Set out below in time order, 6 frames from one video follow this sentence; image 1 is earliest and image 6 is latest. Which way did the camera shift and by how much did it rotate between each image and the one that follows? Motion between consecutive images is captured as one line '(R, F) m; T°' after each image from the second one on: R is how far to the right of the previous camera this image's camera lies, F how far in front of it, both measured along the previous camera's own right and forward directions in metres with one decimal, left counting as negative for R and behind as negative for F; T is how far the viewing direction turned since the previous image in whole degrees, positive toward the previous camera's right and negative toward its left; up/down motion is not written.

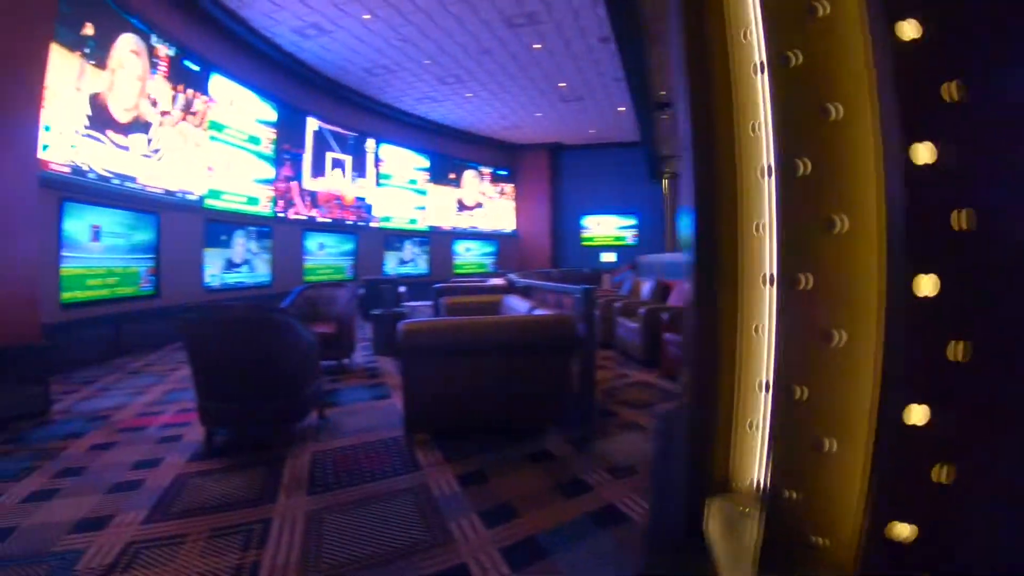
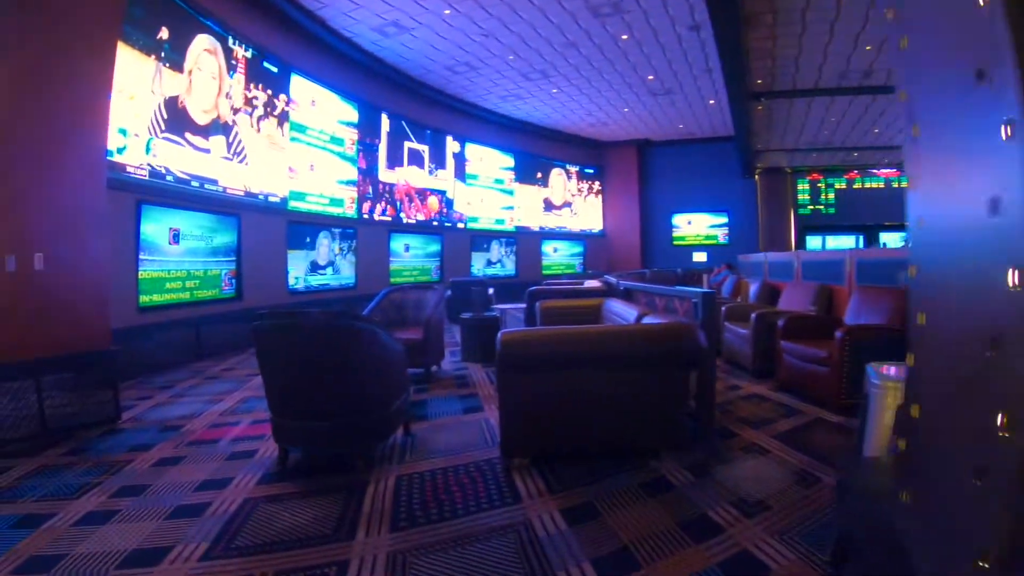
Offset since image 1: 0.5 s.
(-0.1, +0.3) m; -5°
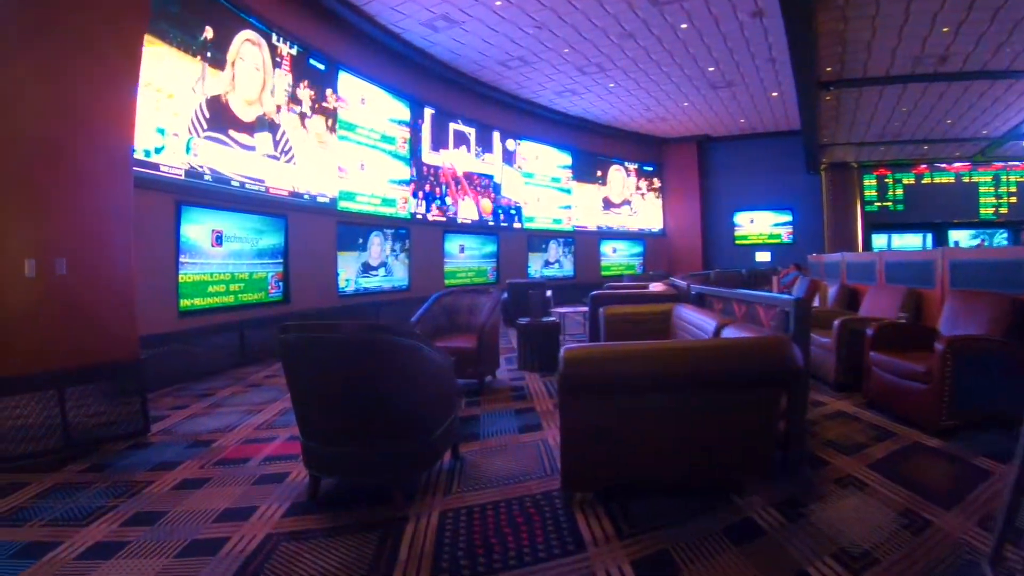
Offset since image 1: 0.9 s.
(0.0, +0.3) m; -3°
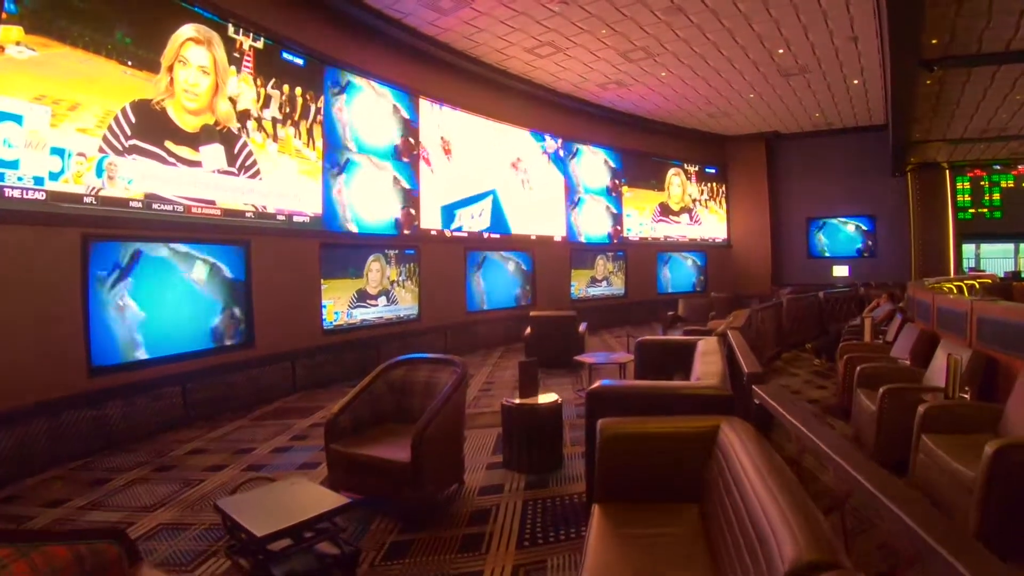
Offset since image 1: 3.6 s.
(+0.3, +1.3) m; -4°
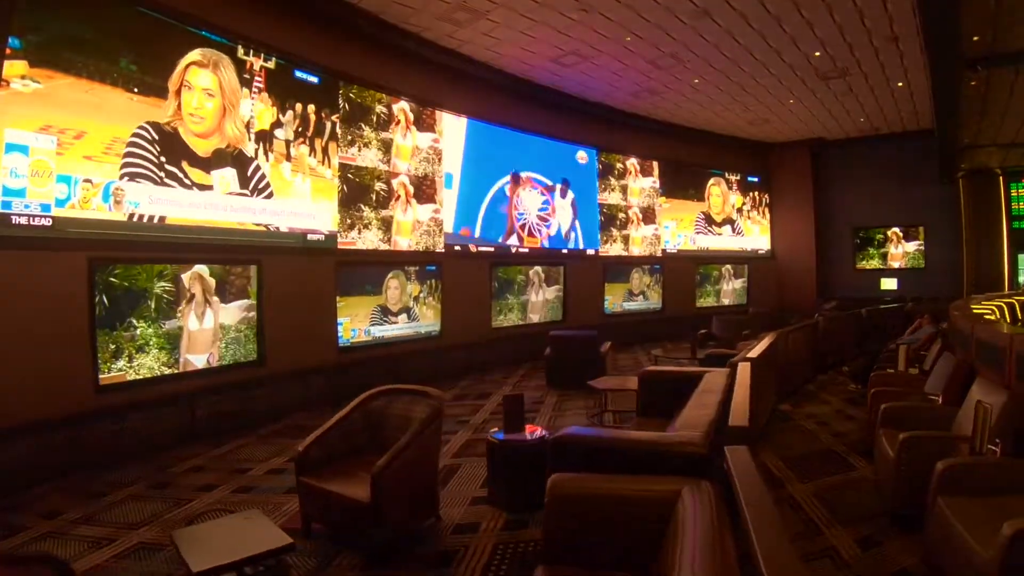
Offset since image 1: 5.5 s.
(+0.2, +0.1) m; -3°
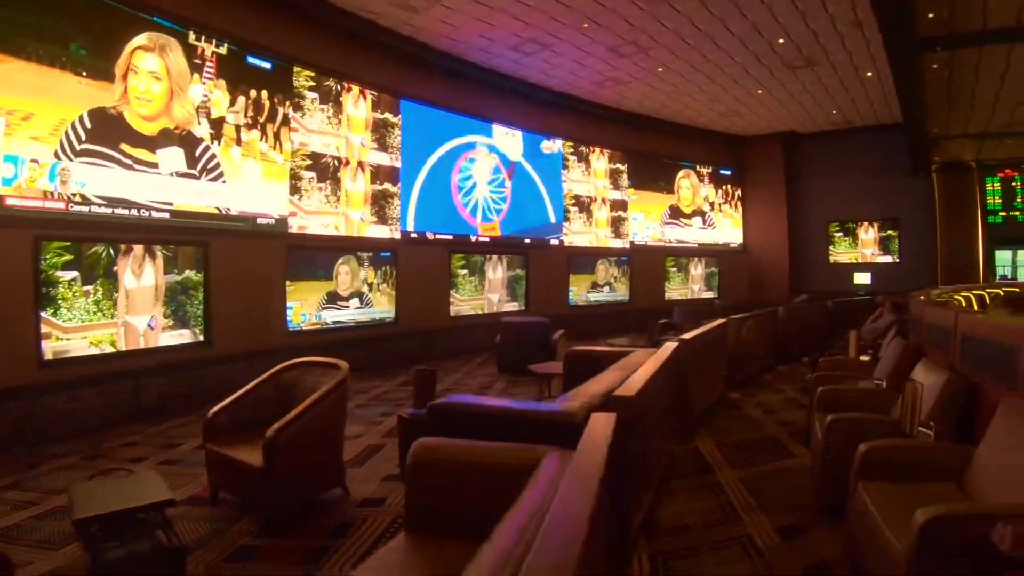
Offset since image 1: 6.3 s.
(+0.3, -0.1) m; 0°
